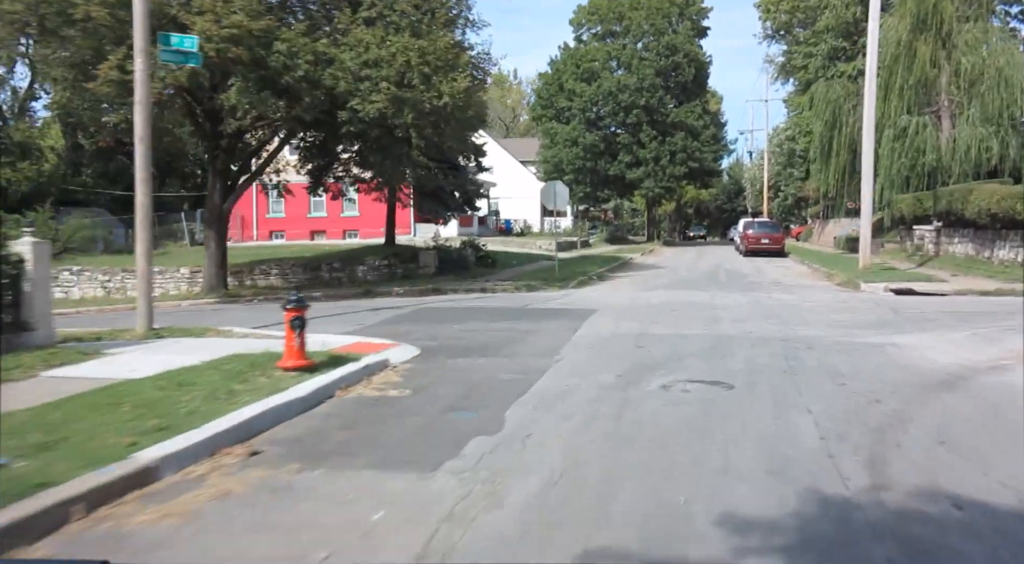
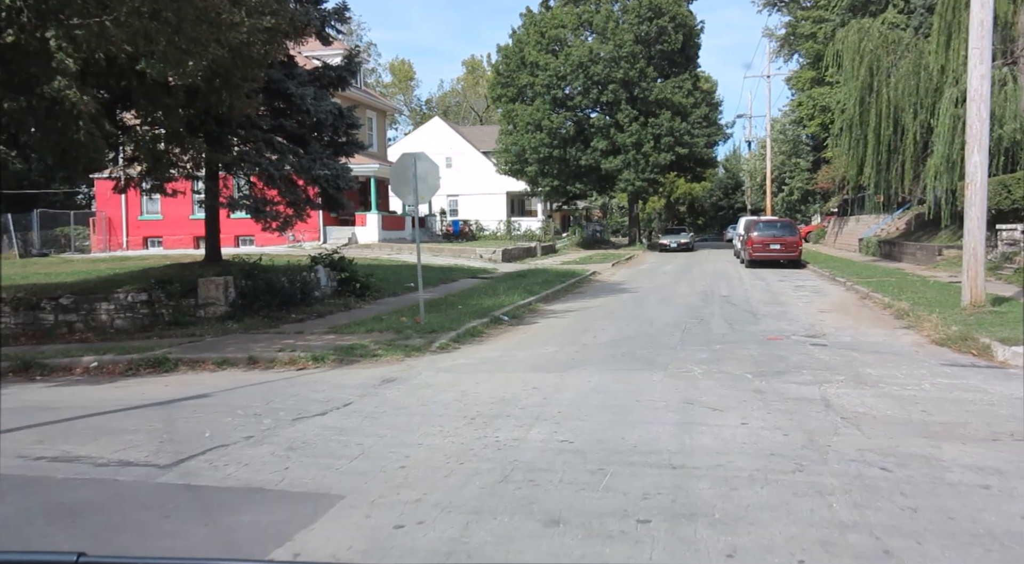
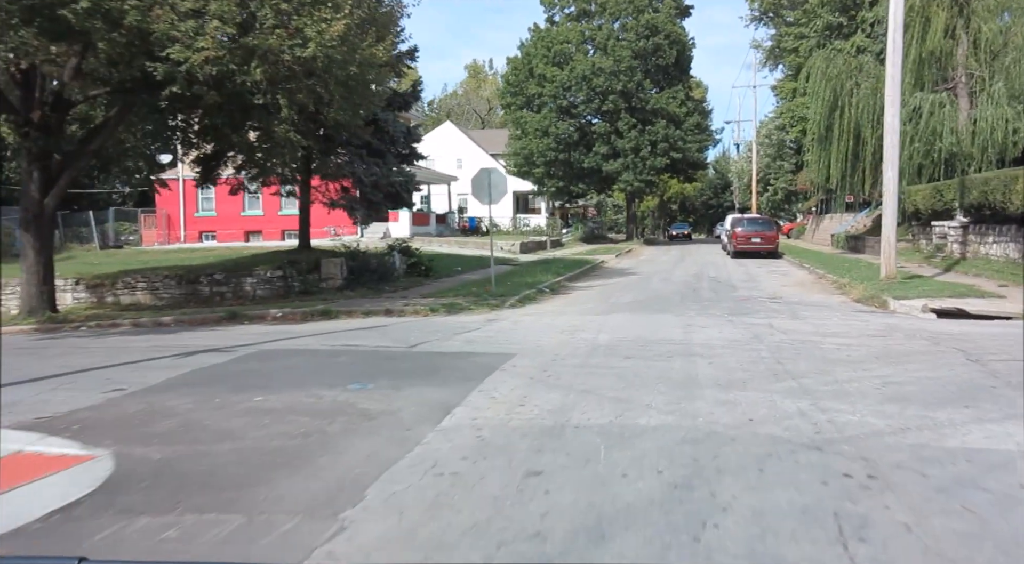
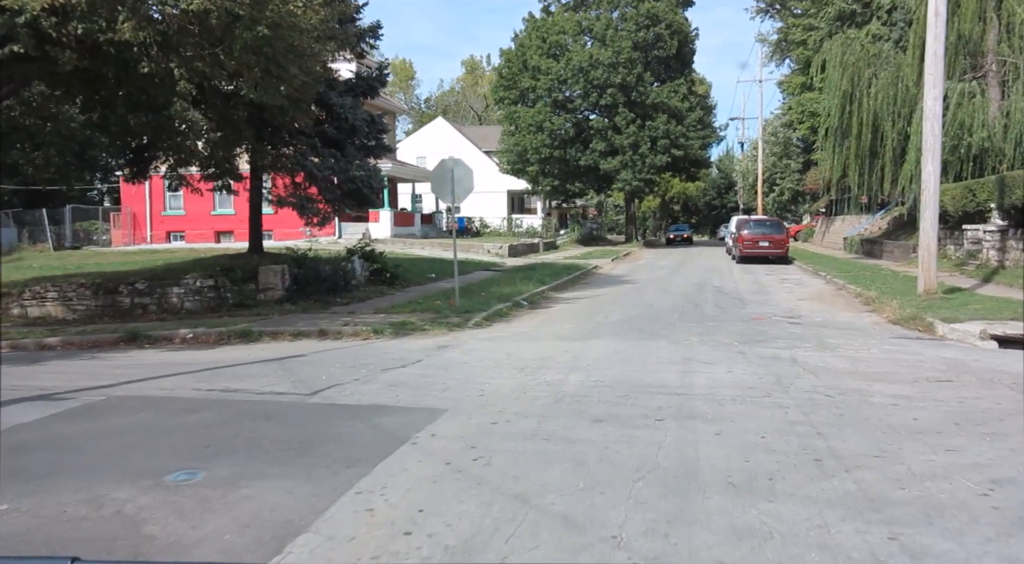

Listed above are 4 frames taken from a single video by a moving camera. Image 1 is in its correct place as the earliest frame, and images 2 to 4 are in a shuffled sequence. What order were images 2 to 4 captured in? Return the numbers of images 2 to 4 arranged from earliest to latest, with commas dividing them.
3, 4, 2
